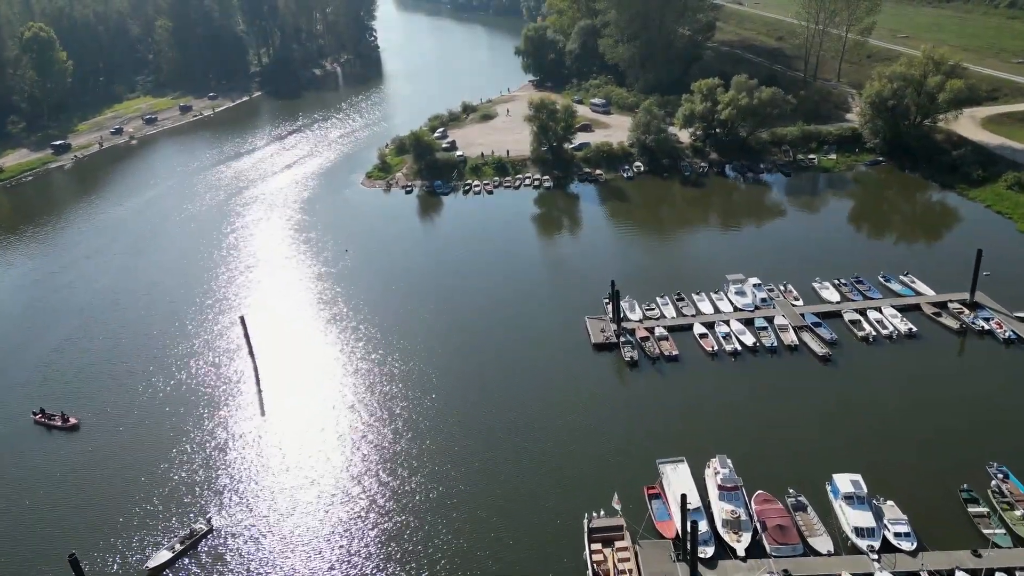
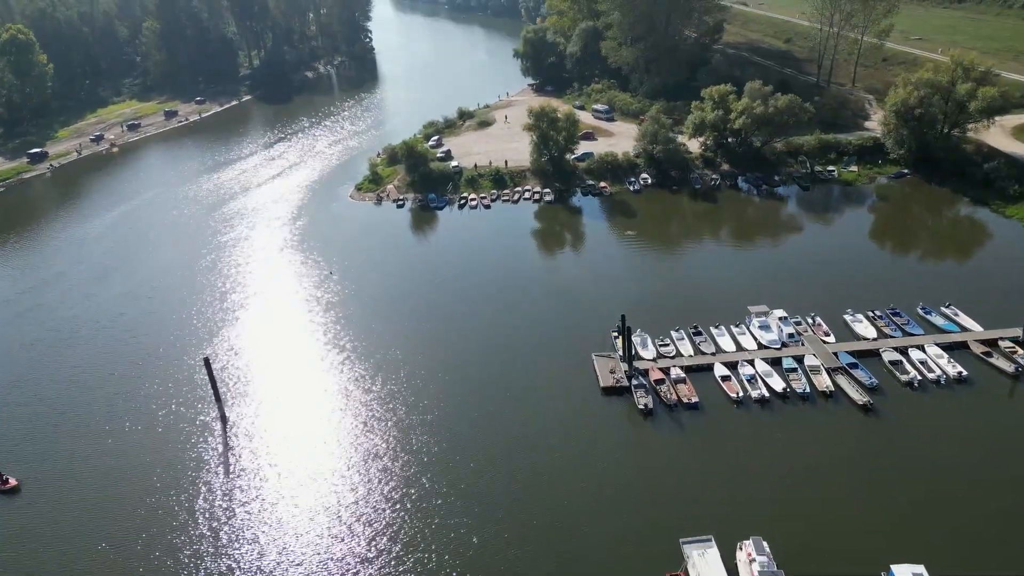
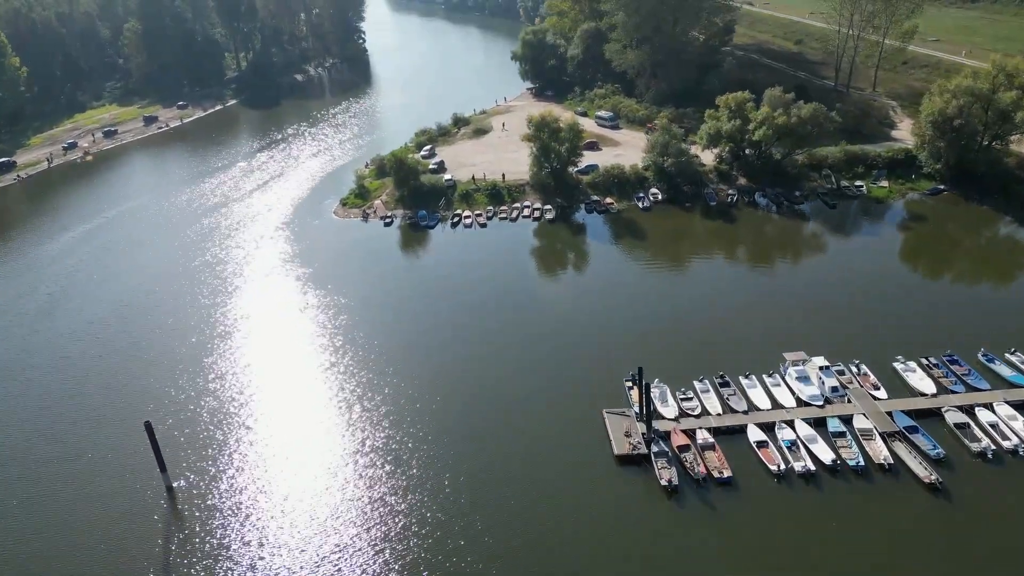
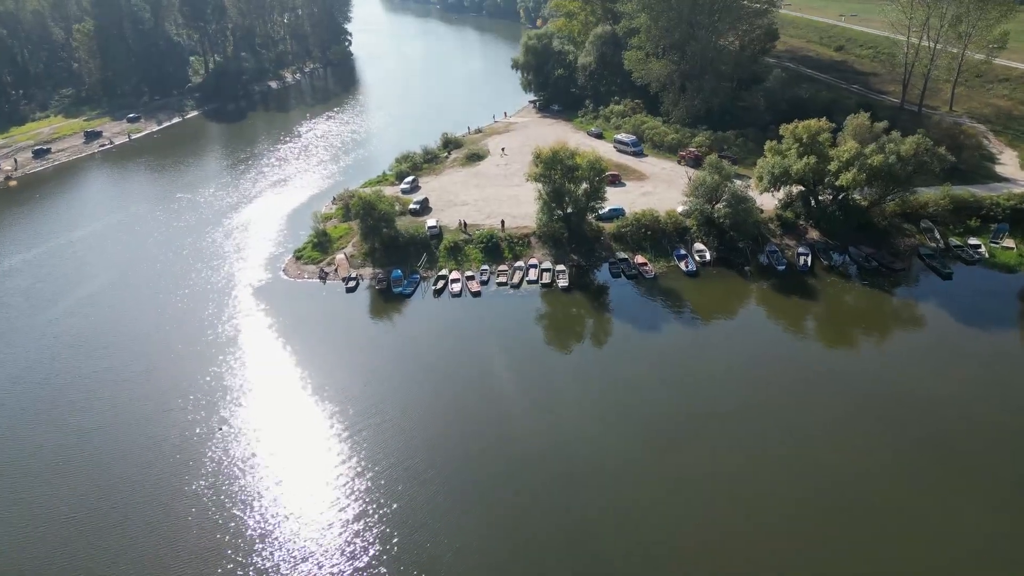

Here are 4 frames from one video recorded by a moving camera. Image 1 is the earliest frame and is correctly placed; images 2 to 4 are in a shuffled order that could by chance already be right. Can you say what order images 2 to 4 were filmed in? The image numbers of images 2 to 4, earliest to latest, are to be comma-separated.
2, 3, 4
